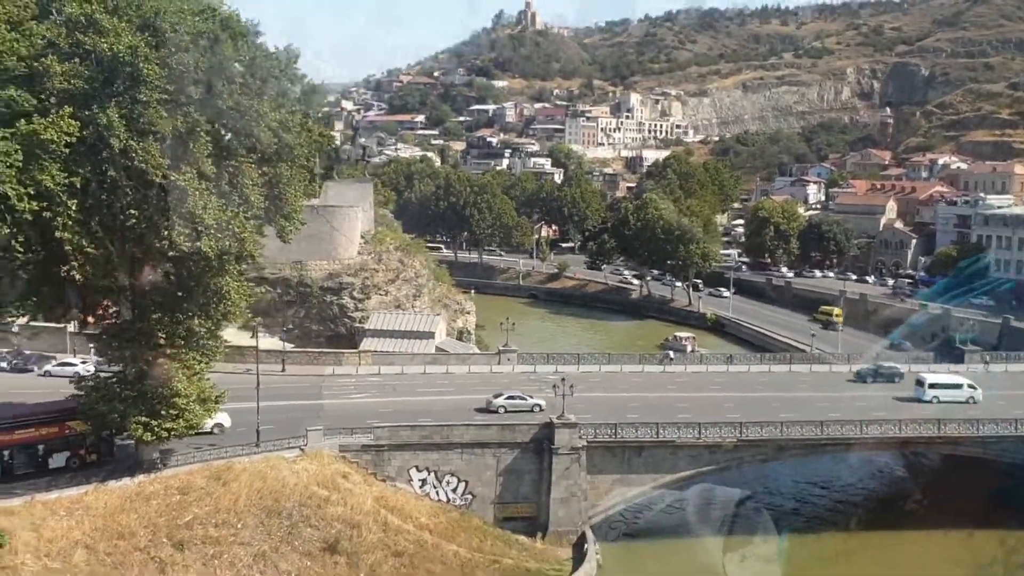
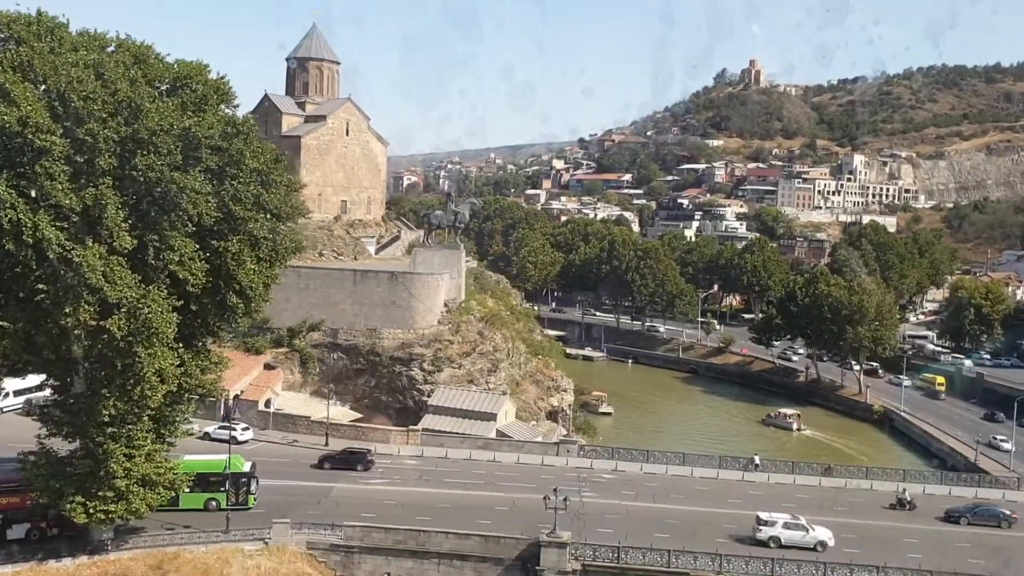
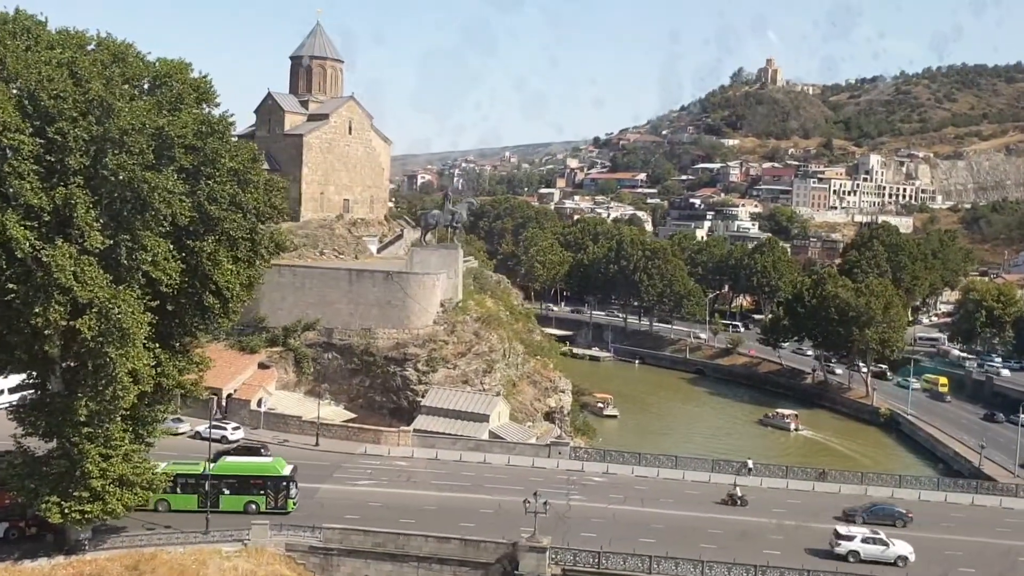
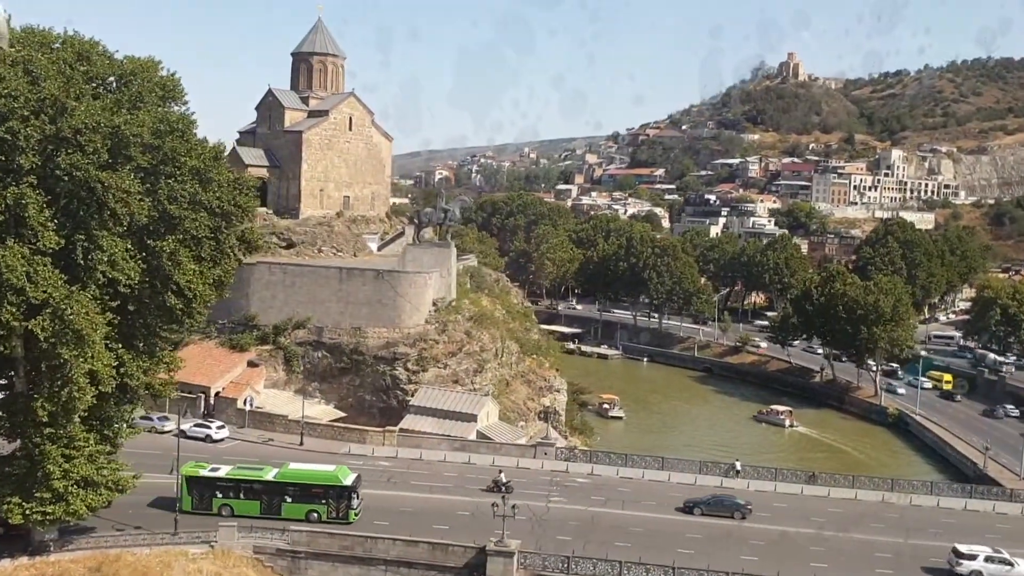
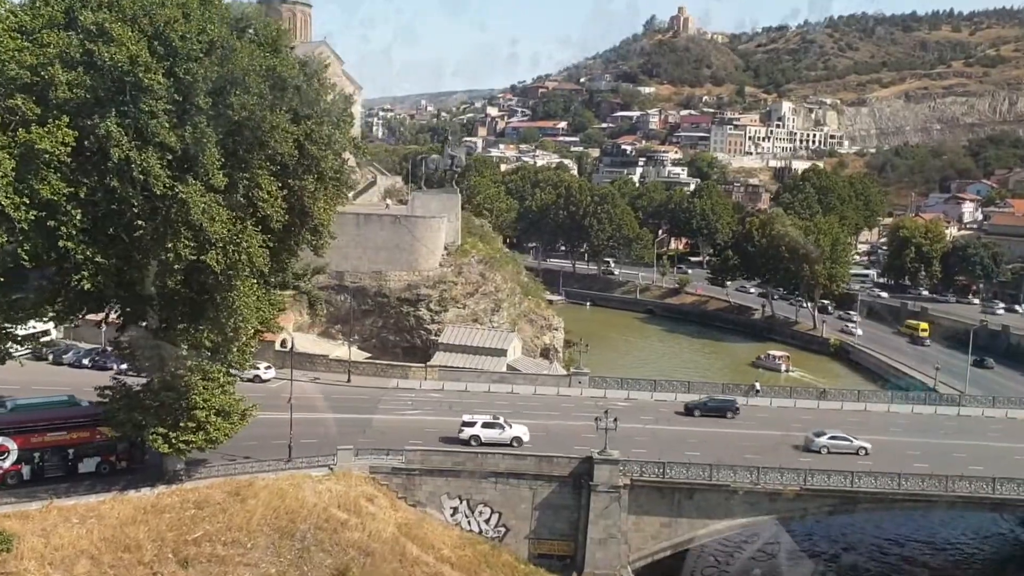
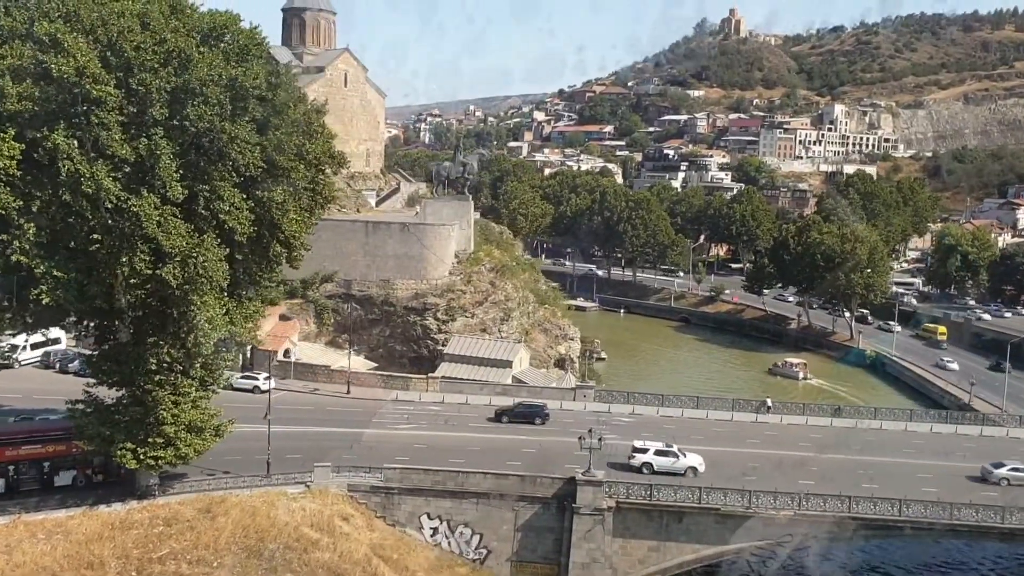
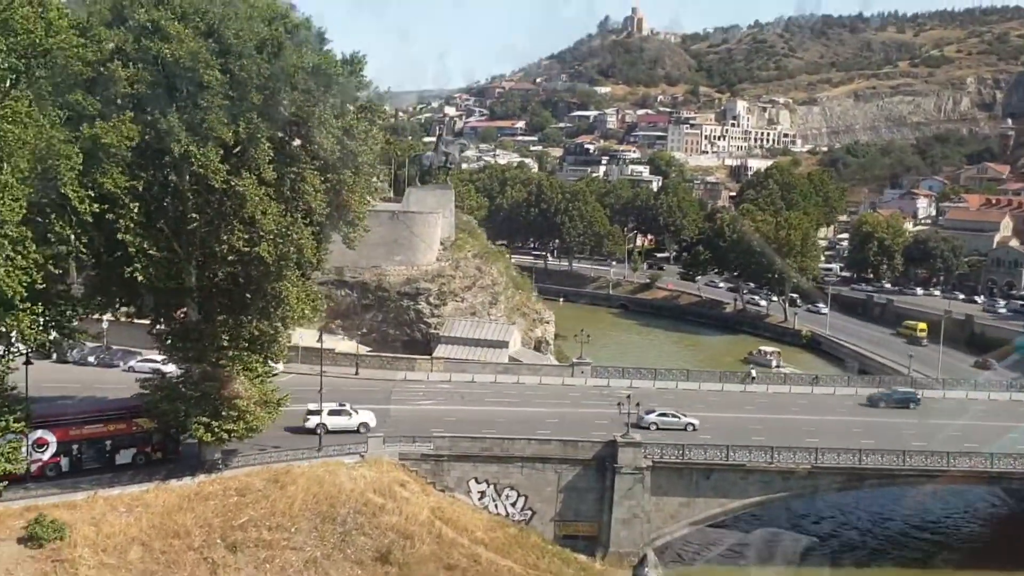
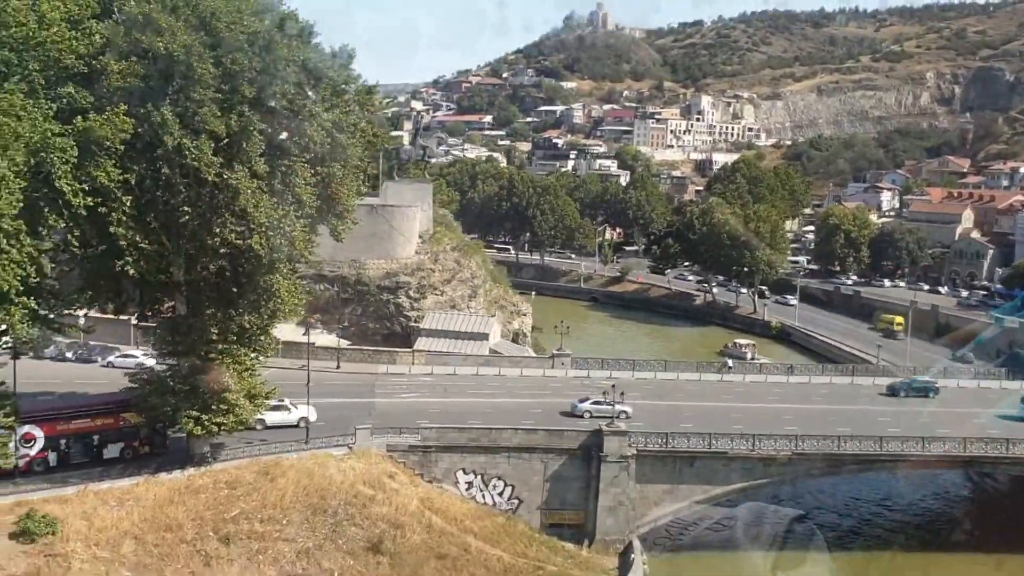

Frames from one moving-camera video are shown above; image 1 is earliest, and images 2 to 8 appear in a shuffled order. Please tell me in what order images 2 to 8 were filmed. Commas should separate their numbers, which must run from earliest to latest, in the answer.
8, 7, 5, 6, 2, 3, 4
